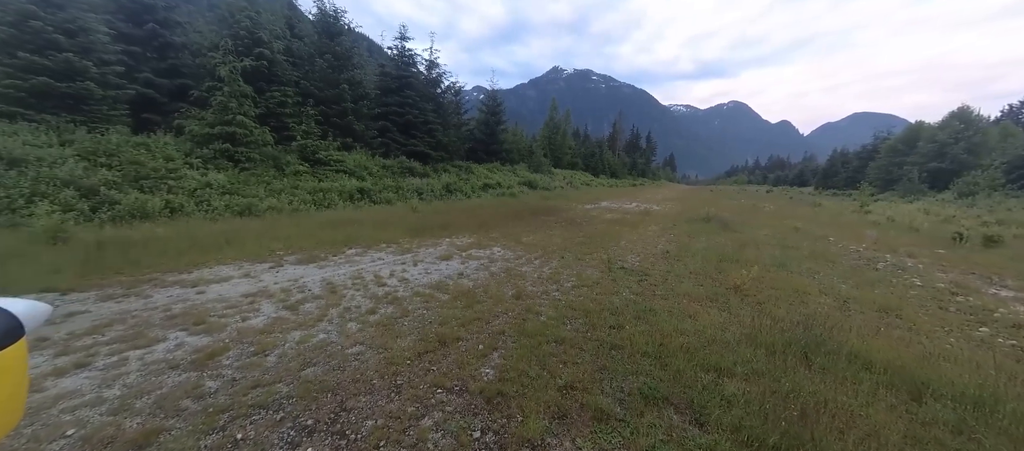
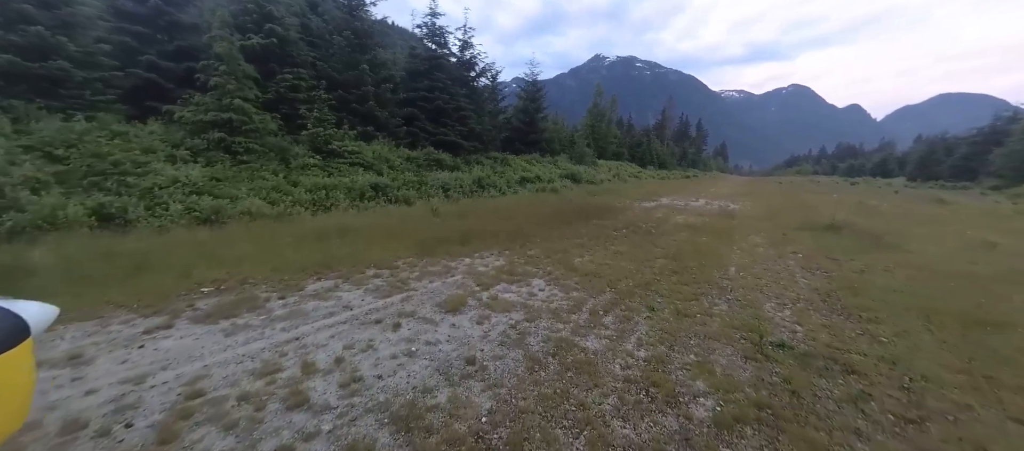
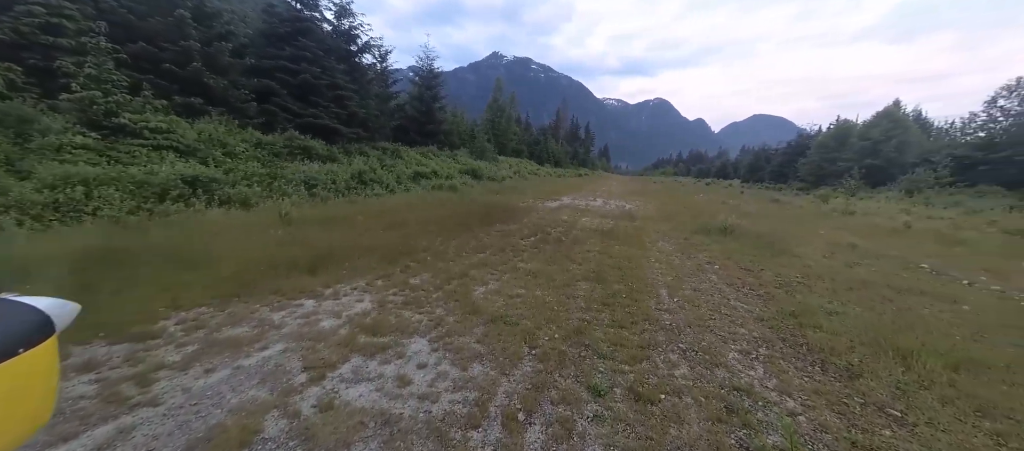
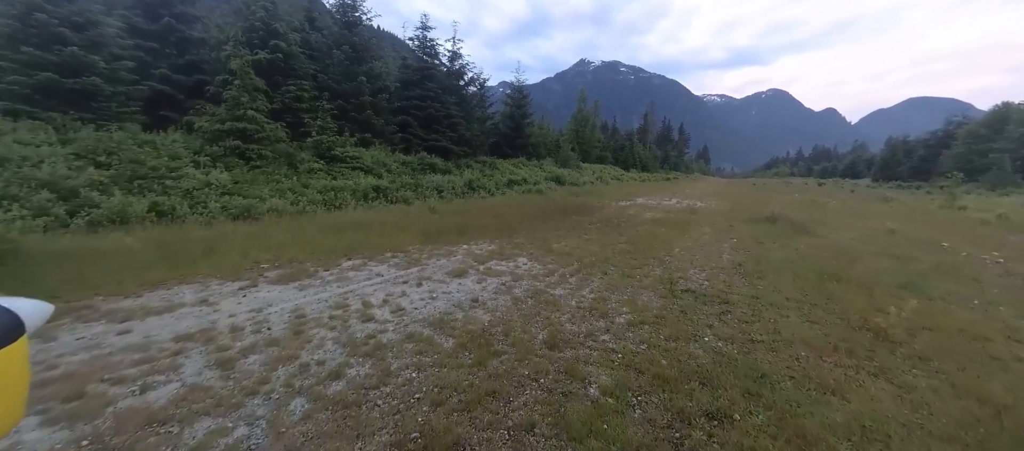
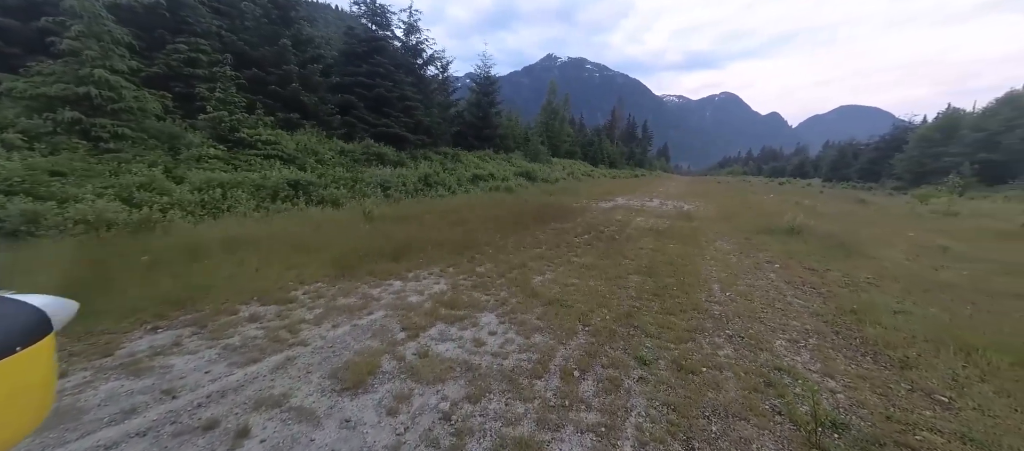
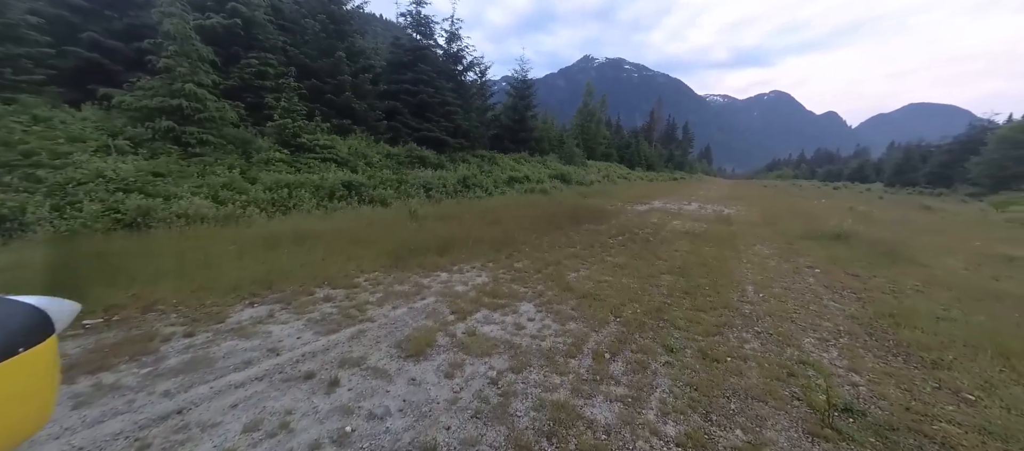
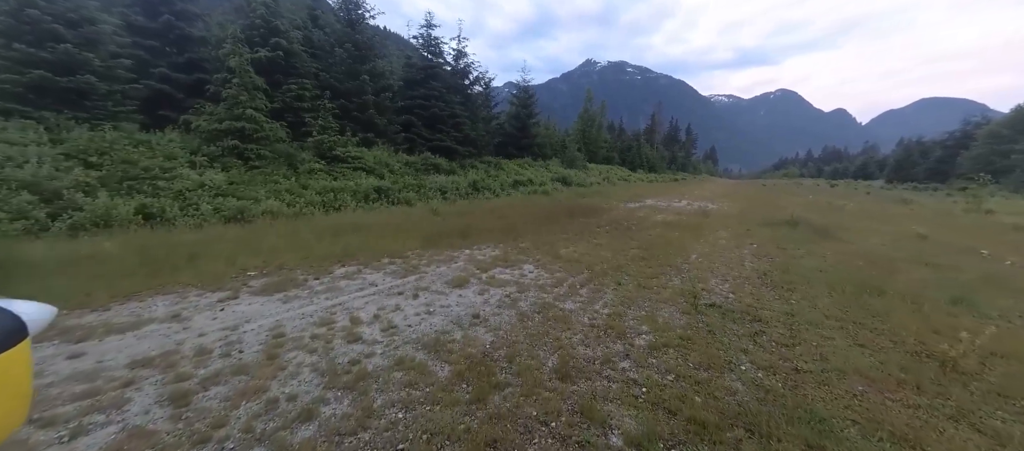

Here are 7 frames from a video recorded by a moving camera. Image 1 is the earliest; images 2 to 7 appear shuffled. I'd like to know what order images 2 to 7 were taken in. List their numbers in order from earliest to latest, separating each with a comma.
4, 7, 2, 6, 5, 3
